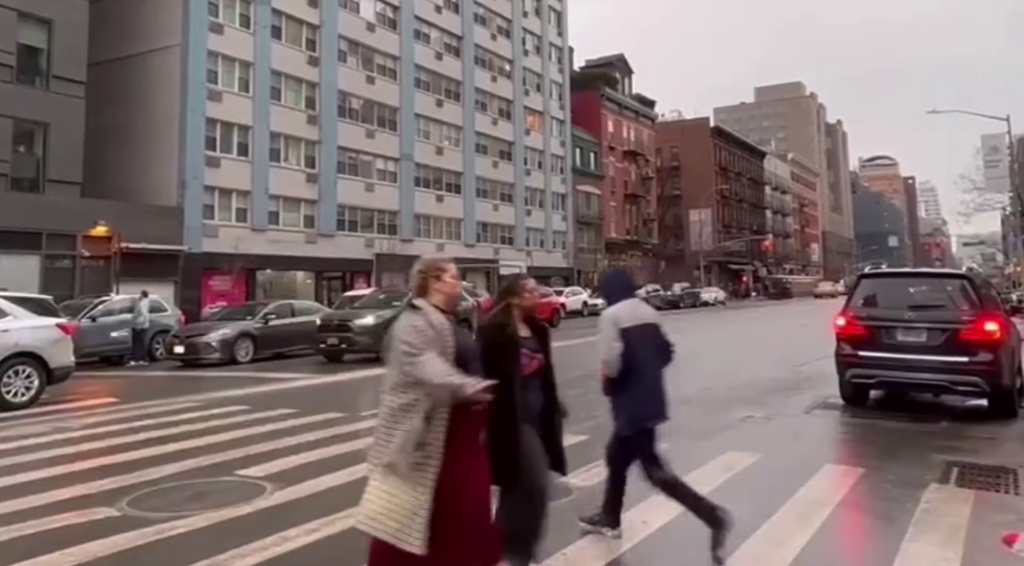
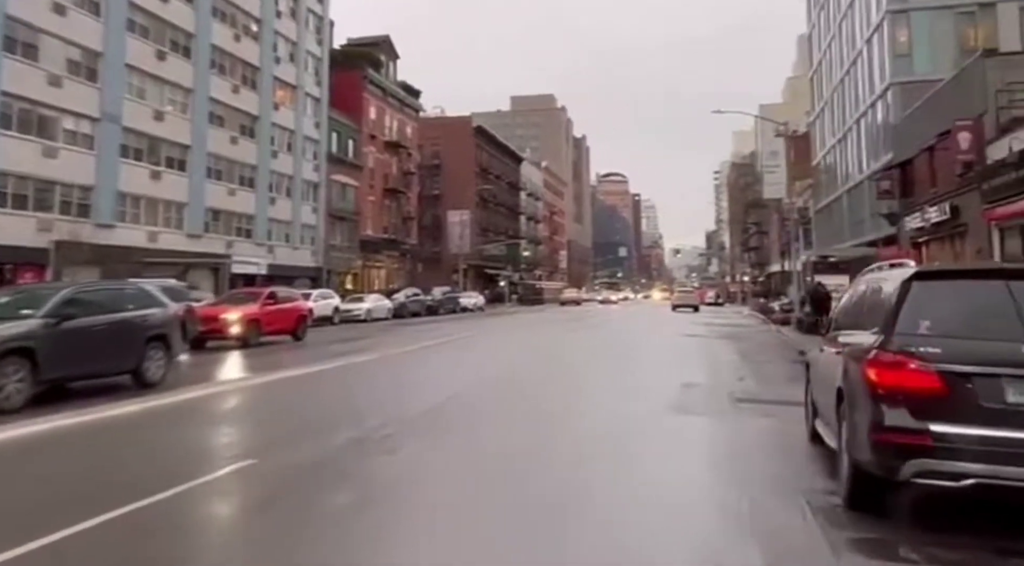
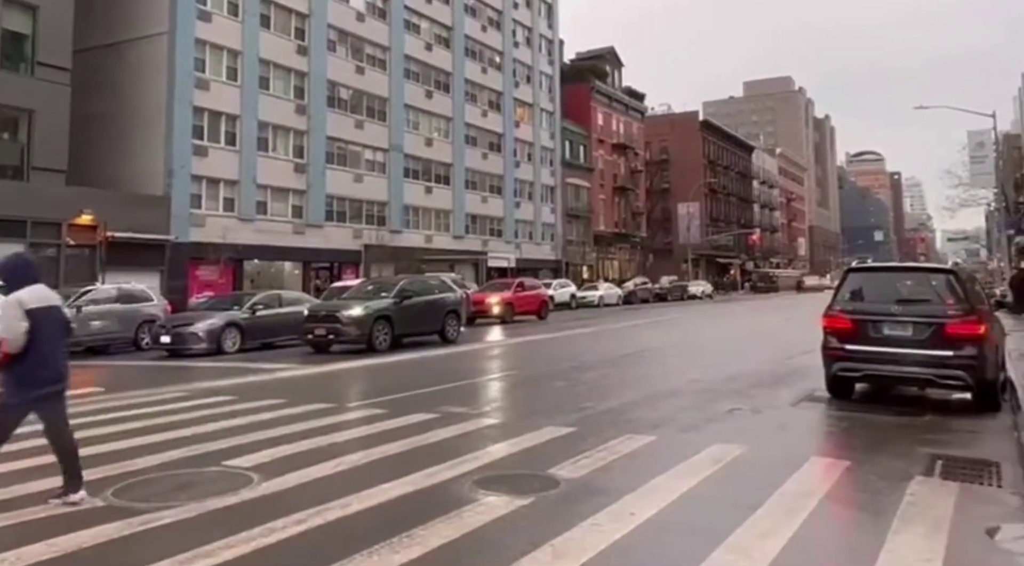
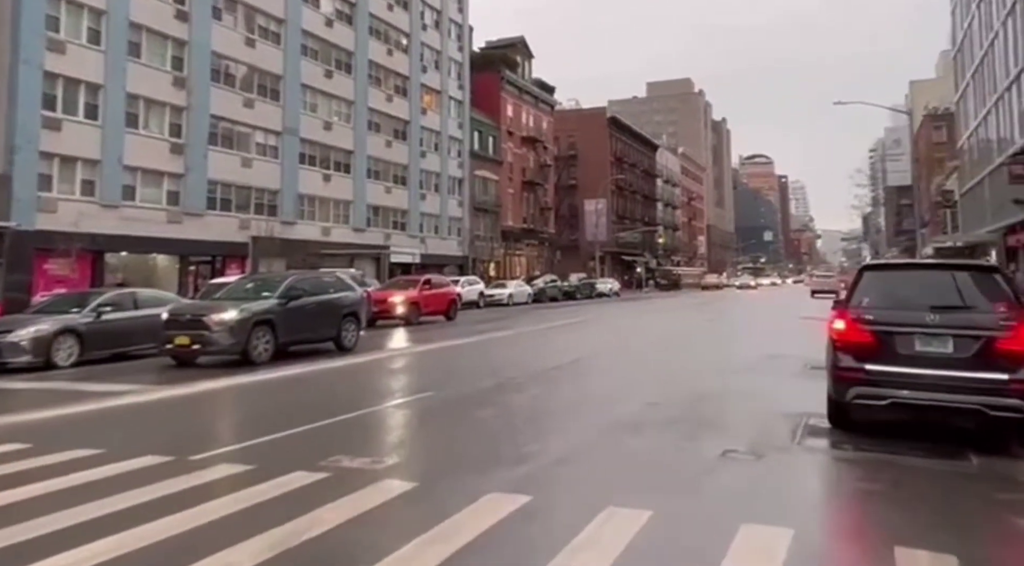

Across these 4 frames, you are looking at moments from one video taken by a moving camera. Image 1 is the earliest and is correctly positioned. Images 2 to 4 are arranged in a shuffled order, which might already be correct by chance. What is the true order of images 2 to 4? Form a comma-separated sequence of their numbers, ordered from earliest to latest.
3, 4, 2
